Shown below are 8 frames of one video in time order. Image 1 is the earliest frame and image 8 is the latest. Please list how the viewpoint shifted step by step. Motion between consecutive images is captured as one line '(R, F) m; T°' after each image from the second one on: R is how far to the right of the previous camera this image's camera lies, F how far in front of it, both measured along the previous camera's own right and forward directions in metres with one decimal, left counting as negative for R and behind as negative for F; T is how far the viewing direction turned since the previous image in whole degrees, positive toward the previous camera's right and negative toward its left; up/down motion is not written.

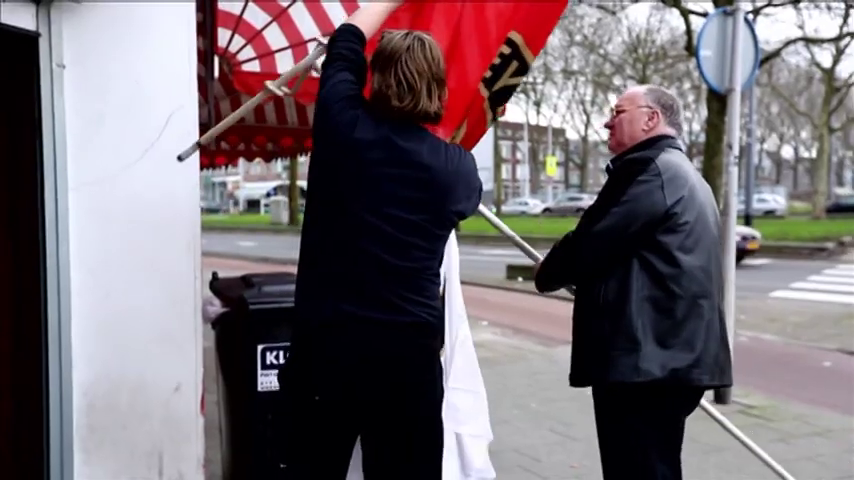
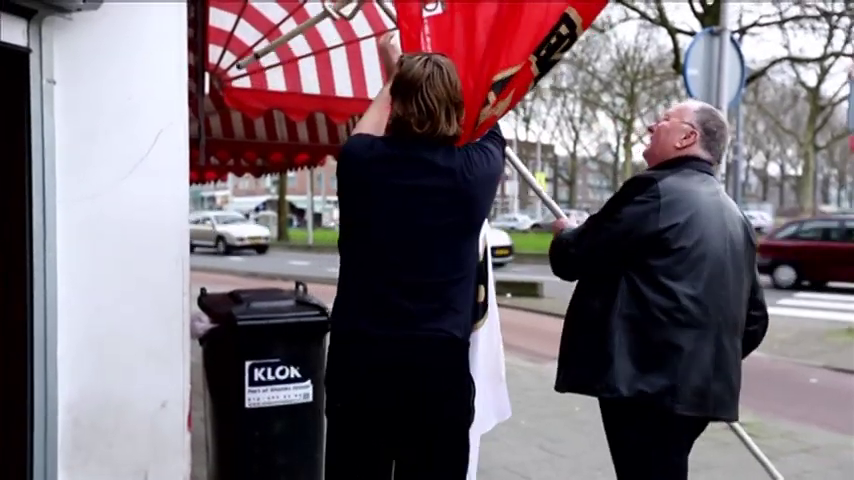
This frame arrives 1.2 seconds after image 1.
(0.0, 0.0) m; +1°
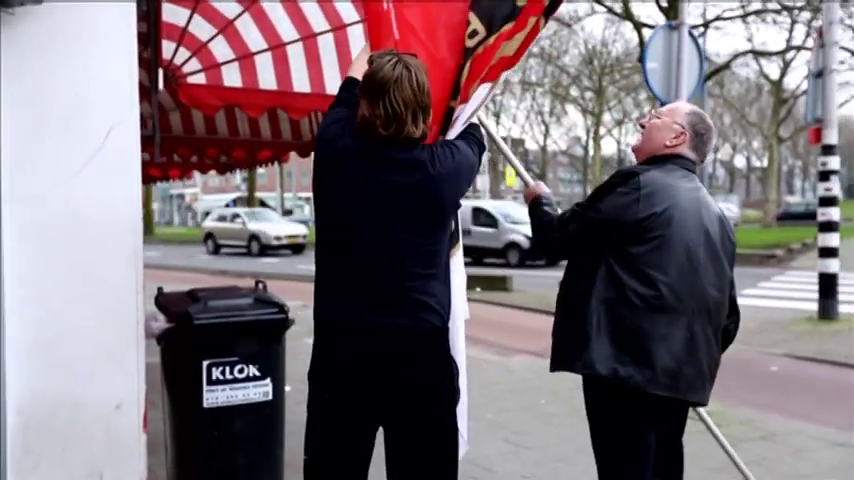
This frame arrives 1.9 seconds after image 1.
(+0.1, 0.0) m; +1°
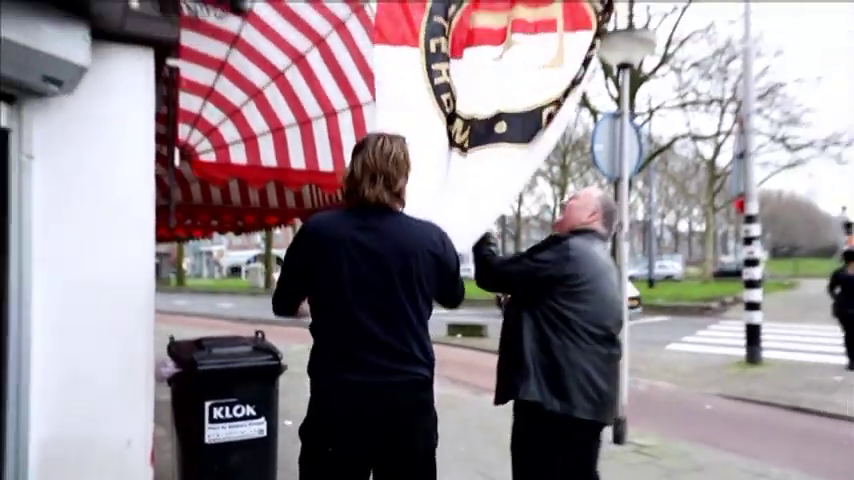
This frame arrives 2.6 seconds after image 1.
(0.0, -0.4) m; +2°
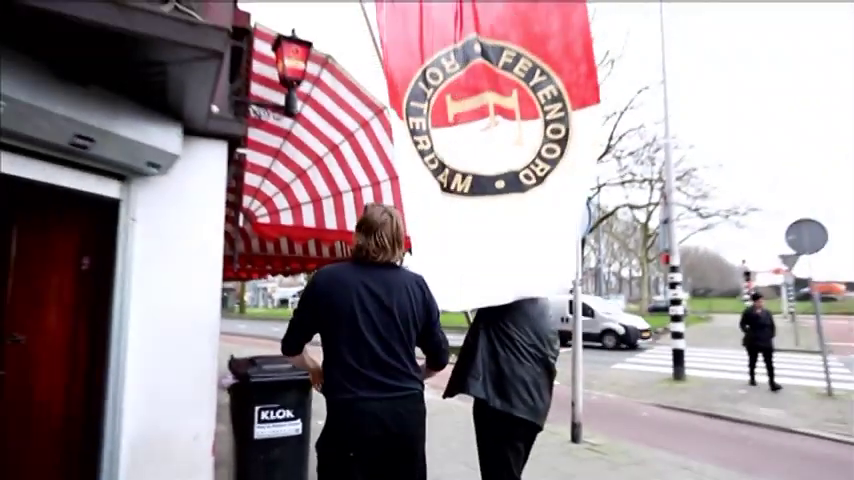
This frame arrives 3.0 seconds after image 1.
(-0.1, -0.9) m; +2°
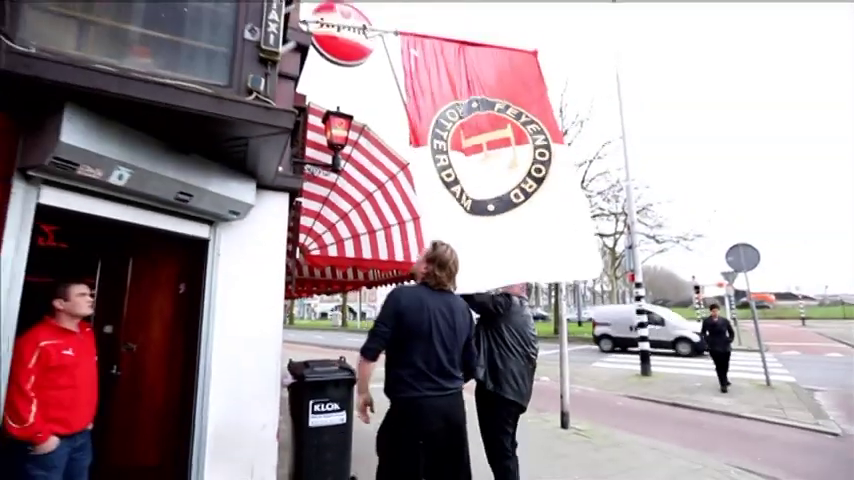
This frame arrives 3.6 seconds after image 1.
(-0.2, -1.0) m; +1°
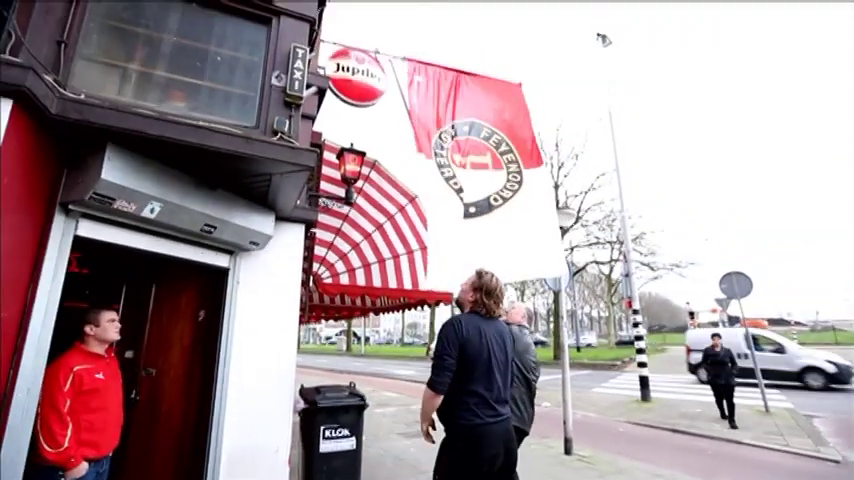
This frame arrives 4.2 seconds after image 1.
(-0.1, -0.2) m; 0°
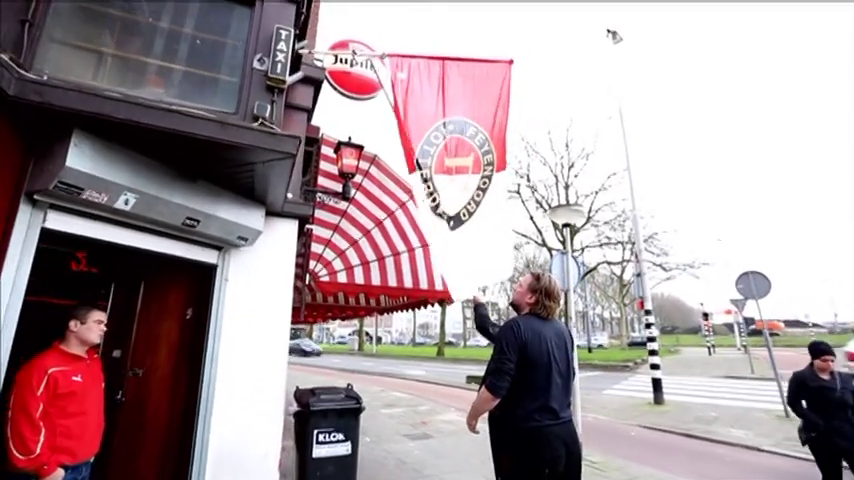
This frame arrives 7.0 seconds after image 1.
(+0.1, +0.2) m; -1°
